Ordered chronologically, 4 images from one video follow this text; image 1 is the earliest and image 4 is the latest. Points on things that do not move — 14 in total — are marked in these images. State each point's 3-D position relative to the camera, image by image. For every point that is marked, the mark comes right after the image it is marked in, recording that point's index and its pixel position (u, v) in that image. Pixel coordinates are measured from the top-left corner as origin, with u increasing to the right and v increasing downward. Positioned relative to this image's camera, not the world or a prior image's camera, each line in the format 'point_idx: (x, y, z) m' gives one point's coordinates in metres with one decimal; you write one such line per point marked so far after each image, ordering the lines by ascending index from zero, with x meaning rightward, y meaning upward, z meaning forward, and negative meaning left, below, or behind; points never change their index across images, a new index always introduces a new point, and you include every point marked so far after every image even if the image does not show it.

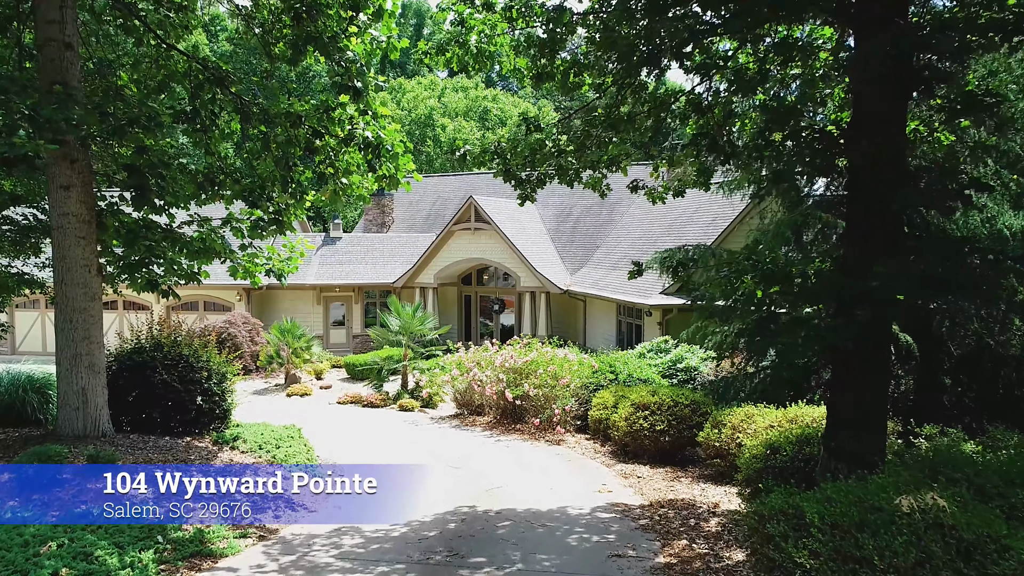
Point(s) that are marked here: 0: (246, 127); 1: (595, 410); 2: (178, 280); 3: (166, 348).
0: (-3.0, +1.8, +8.7) m
1: (+1.3, -1.9, +11.9) m
2: (-4.2, +0.1, +9.7) m
3: (-4.5, -0.8, +10.0) m
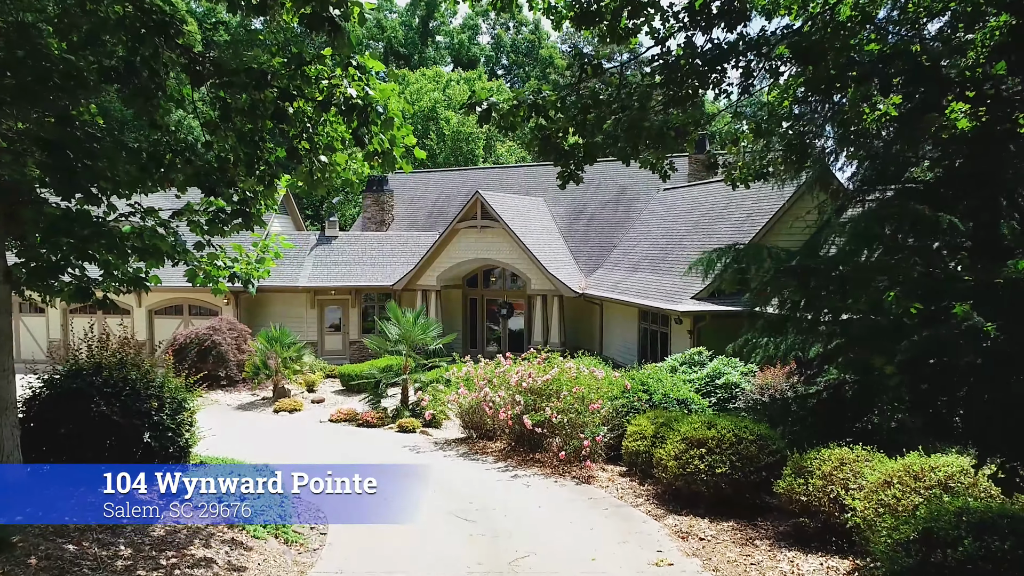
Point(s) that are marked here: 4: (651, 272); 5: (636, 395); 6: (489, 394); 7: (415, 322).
0: (-2.7, +1.7, +6.8) m
1: (+1.5, -1.9, +9.9) m
2: (-3.9, 0.0, +7.8) m
3: (-4.2, -0.9, +8.1) m
4: (+3.2, +0.4, +18.2) m
5: (+1.8, -1.5, +11.1) m
6: (-0.4, -1.7, +12.1) m
7: (-2.0, -0.7, +15.7) m
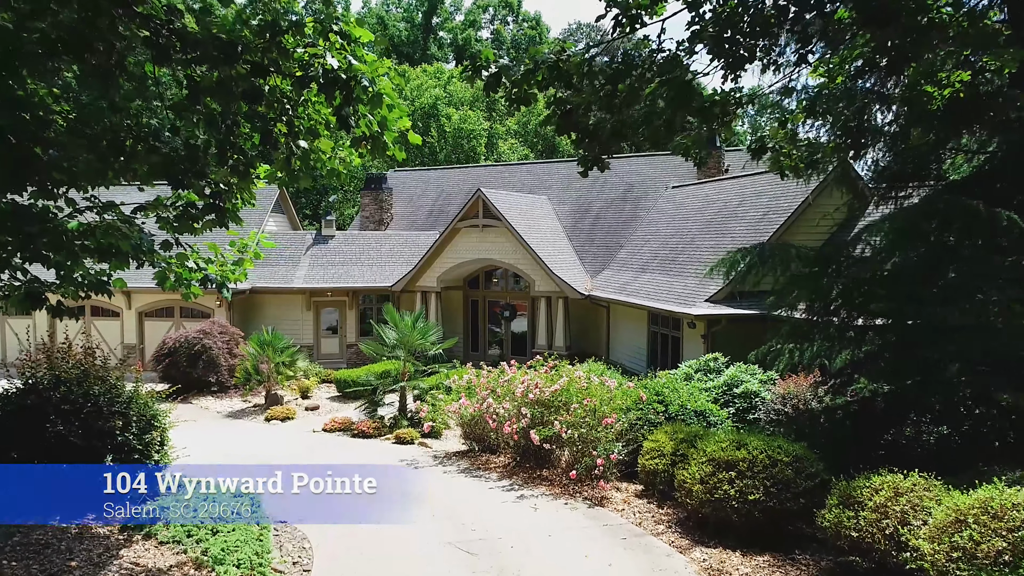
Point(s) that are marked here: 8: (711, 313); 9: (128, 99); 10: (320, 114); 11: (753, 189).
0: (-2.7, +1.7, +5.9) m
1: (+1.6, -2.0, +9.1) m
2: (-3.8, 0.0, +7.0) m
3: (-4.1, -0.9, +7.2) m
4: (+3.3, +0.3, +17.3) m
5: (+1.8, -1.6, +10.2) m
6: (-0.3, -1.7, +11.3) m
7: (-1.9, -0.7, +14.8) m
8: (+3.6, -0.5, +13.9) m
9: (-3.1, +1.5, +6.2) m
10: (-1.5, +1.4, +6.2) m
11: (+5.4, +2.2, +17.3) m
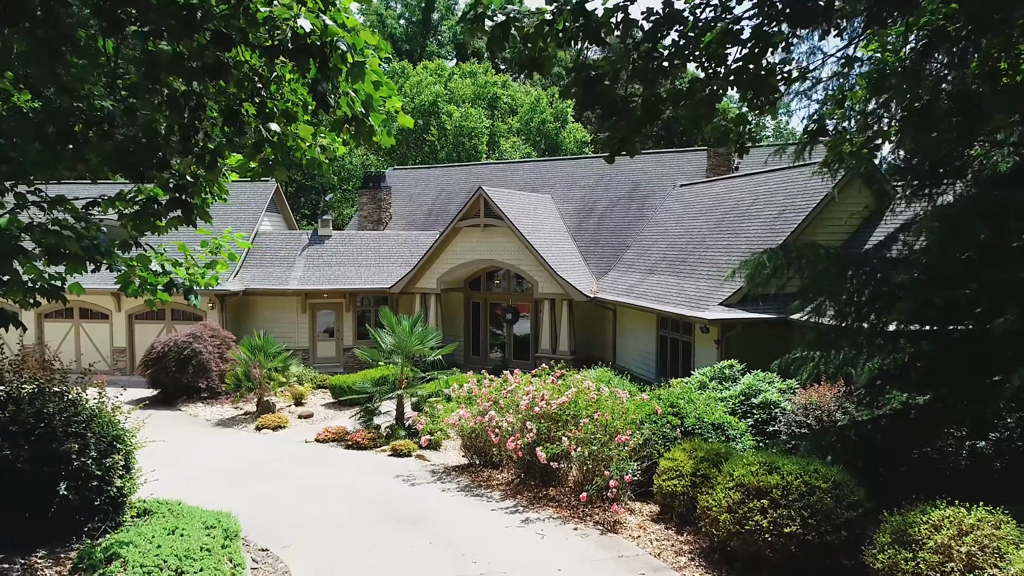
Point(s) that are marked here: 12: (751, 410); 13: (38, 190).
0: (-2.6, +1.6, +5.2) m
1: (+1.6, -2.0, +8.3) m
2: (-3.8, -0.1, +6.2) m
3: (-4.1, -1.0, +6.5) m
4: (+3.4, +0.3, +16.5) m
5: (+1.9, -1.6, +9.4) m
6: (-0.2, -1.7, +10.5) m
7: (-1.8, -0.8, +14.0) m
8: (+3.6, -0.5, +13.1) m
9: (-3.0, +1.5, +5.4) m
10: (-1.5, +1.3, +5.5) m
11: (+5.4, +2.1, +16.5) m
12: (+3.4, -1.7, +11.0) m
13: (-3.5, +0.7, +5.7) m
